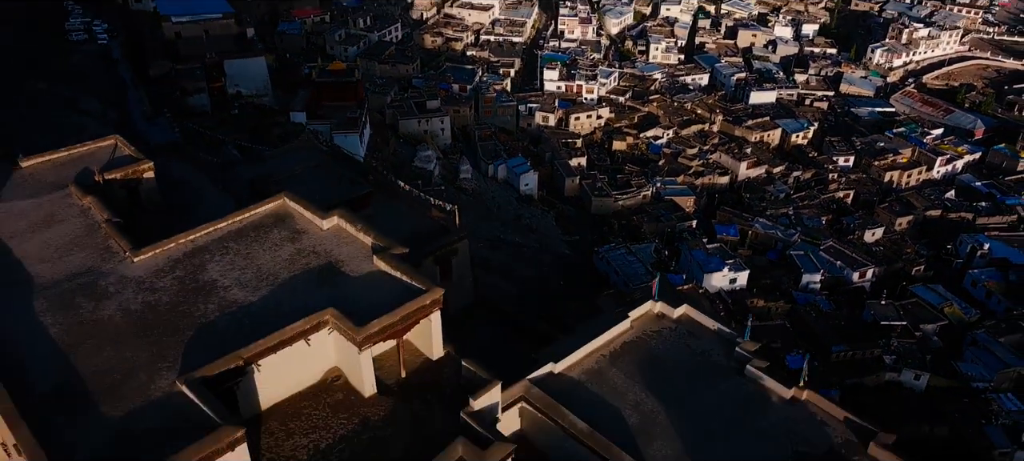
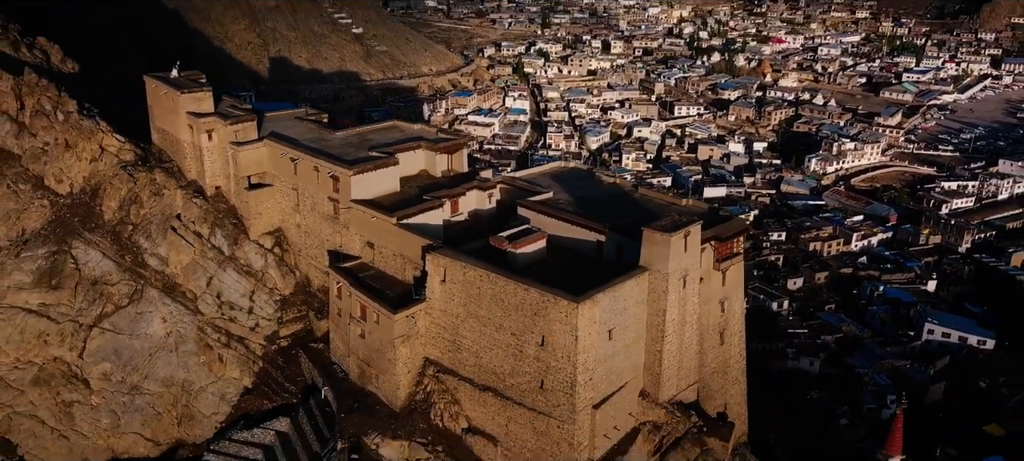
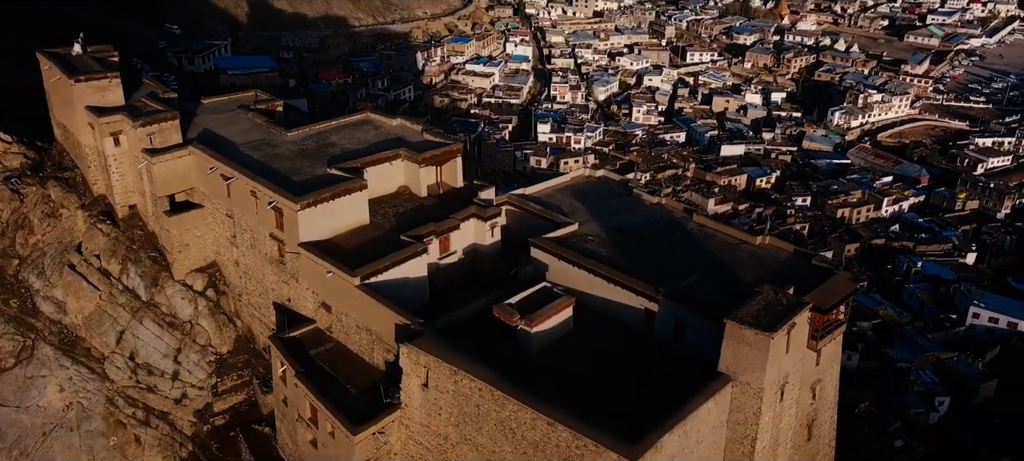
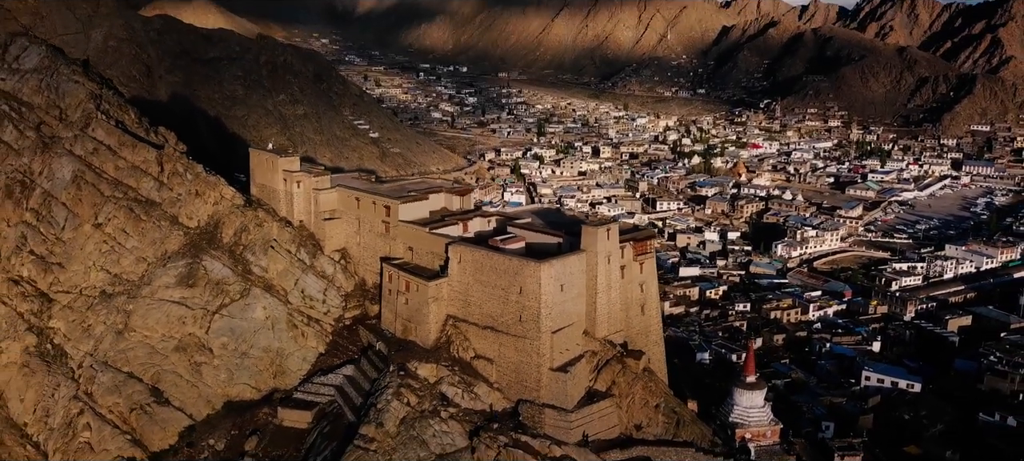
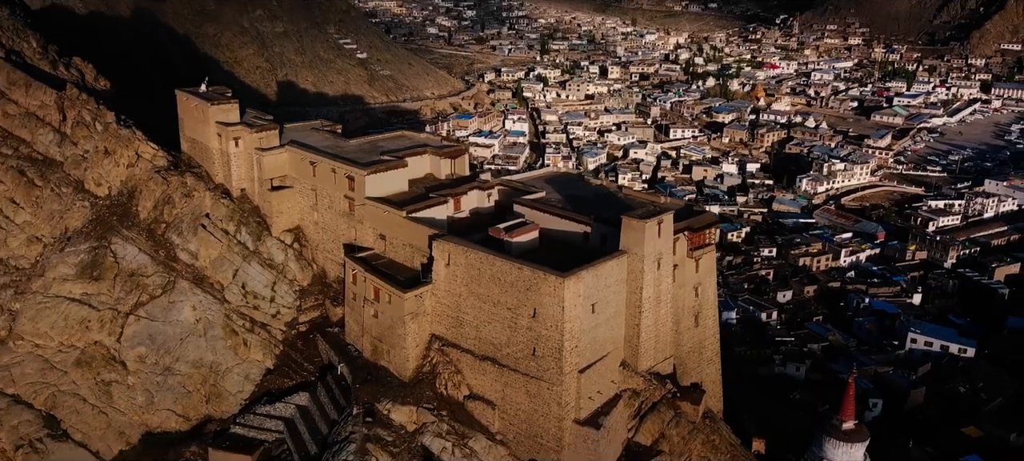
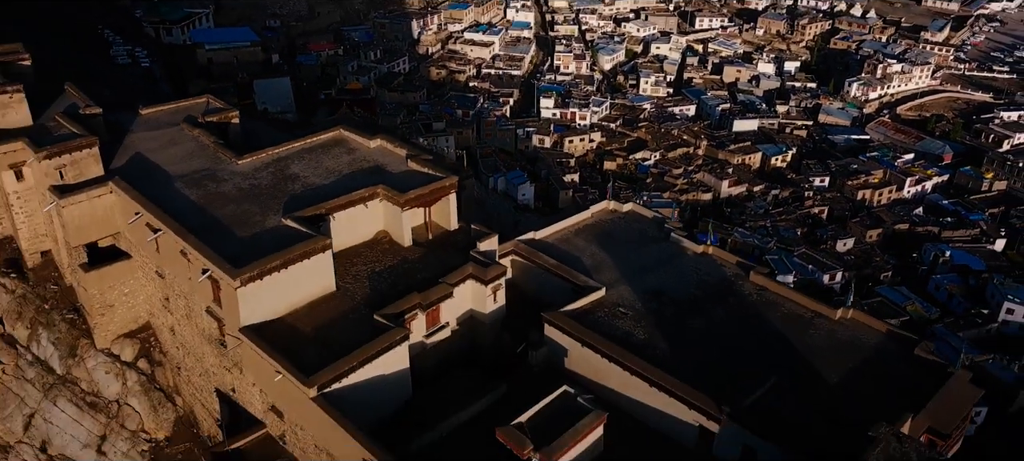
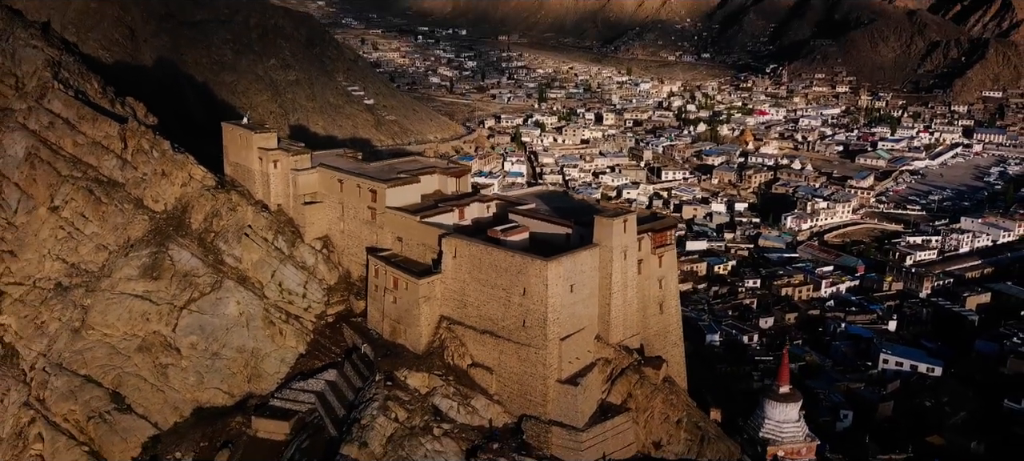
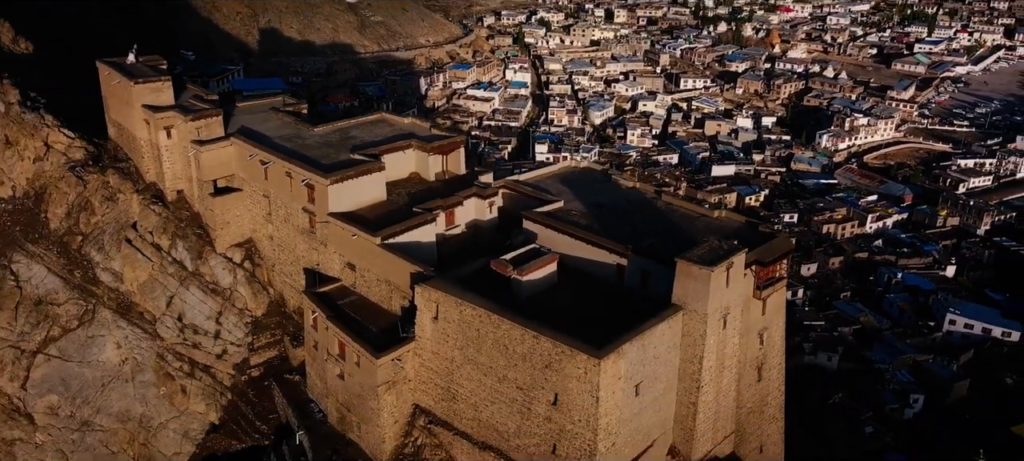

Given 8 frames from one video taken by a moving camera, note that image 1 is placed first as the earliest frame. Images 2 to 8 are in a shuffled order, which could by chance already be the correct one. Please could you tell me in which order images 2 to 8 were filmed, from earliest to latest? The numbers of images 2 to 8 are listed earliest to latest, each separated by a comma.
6, 3, 8, 2, 5, 7, 4
